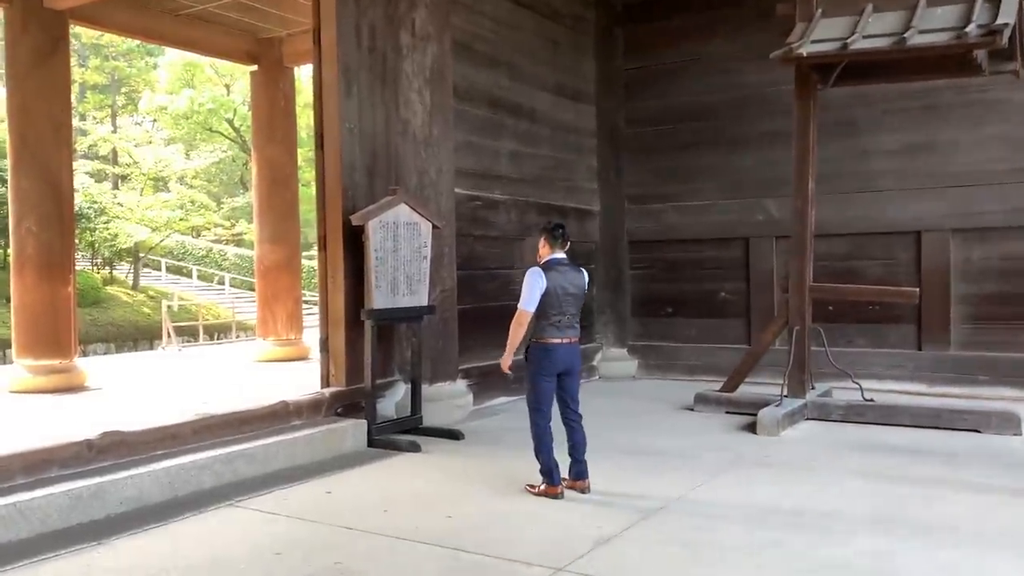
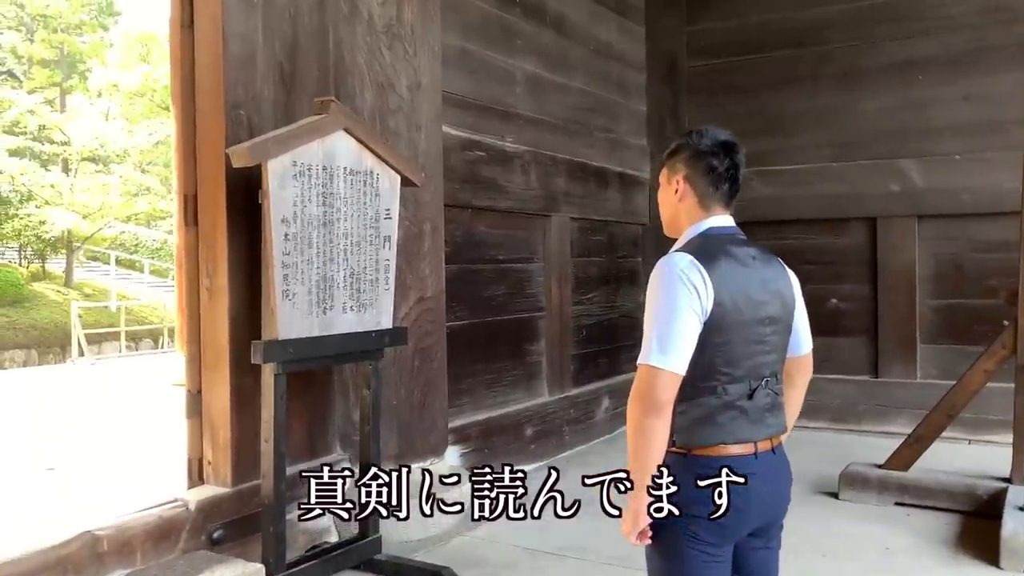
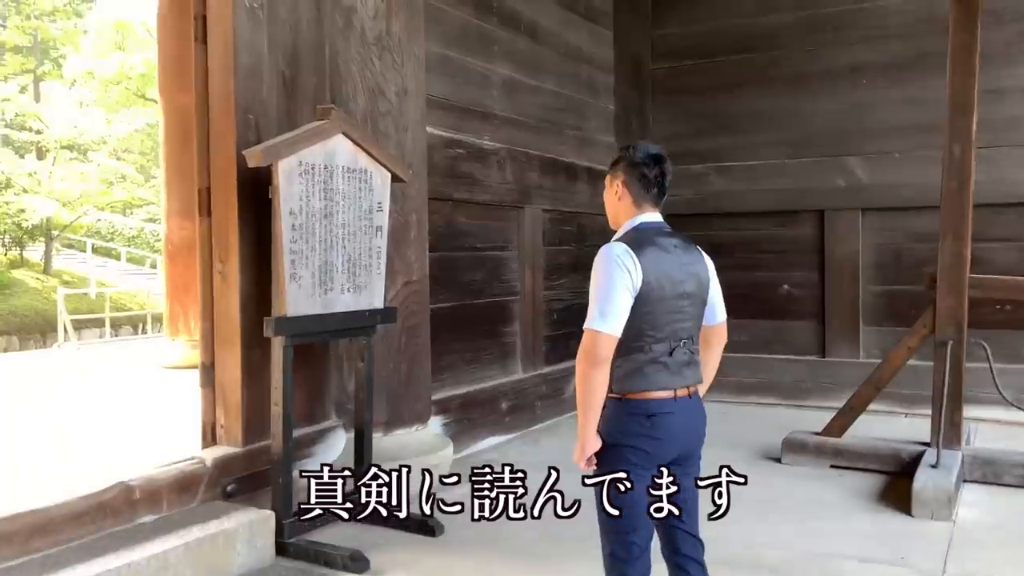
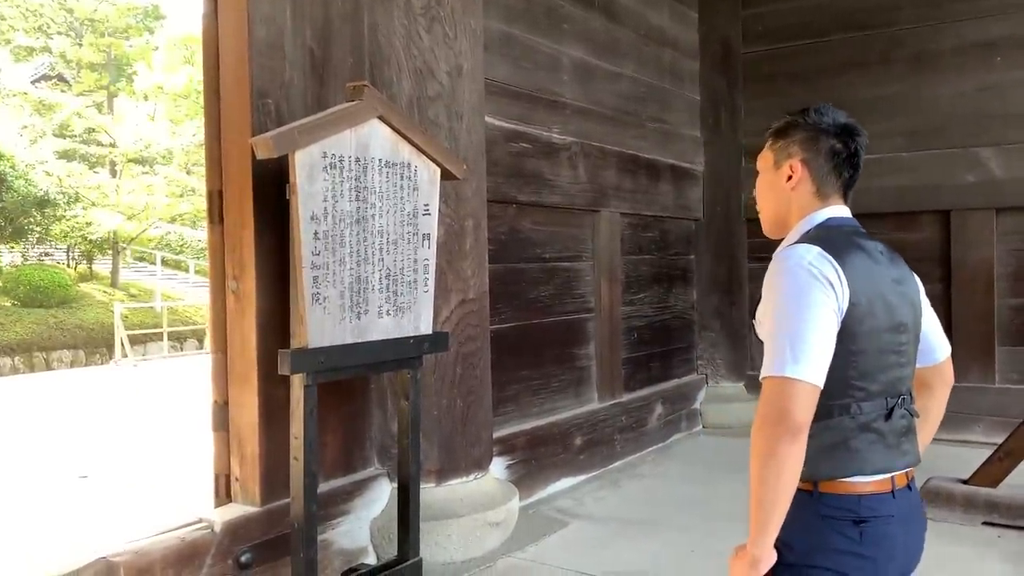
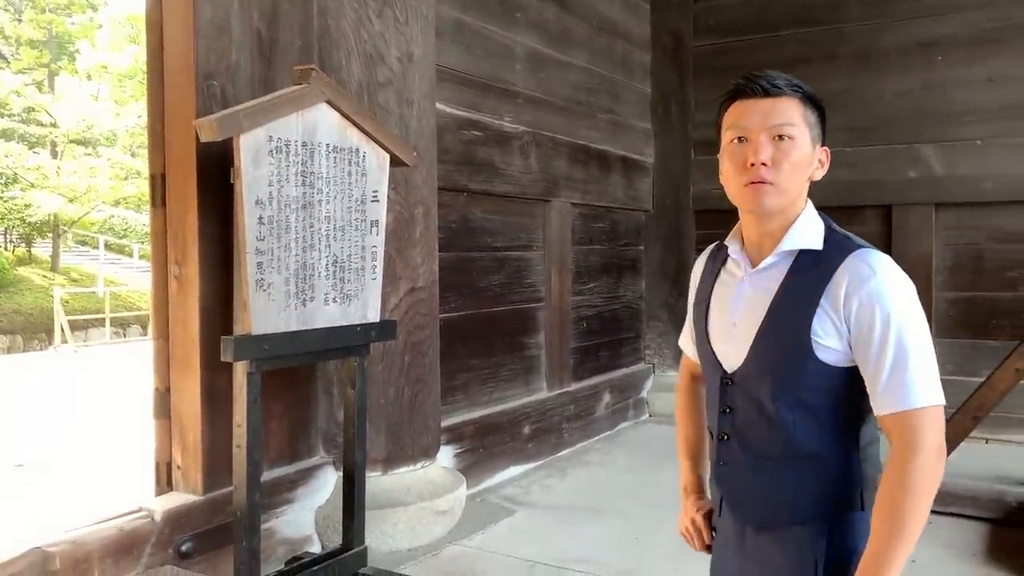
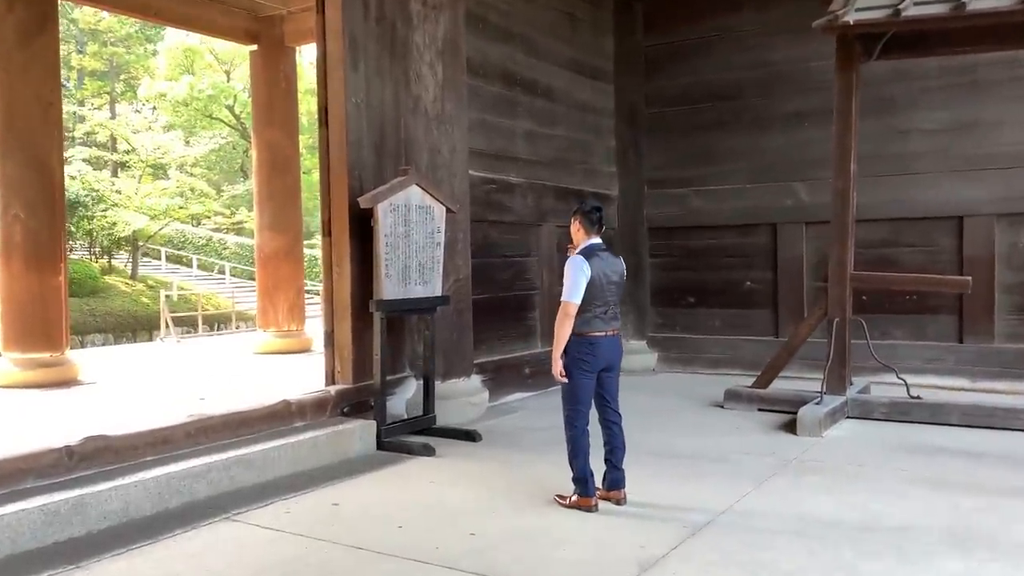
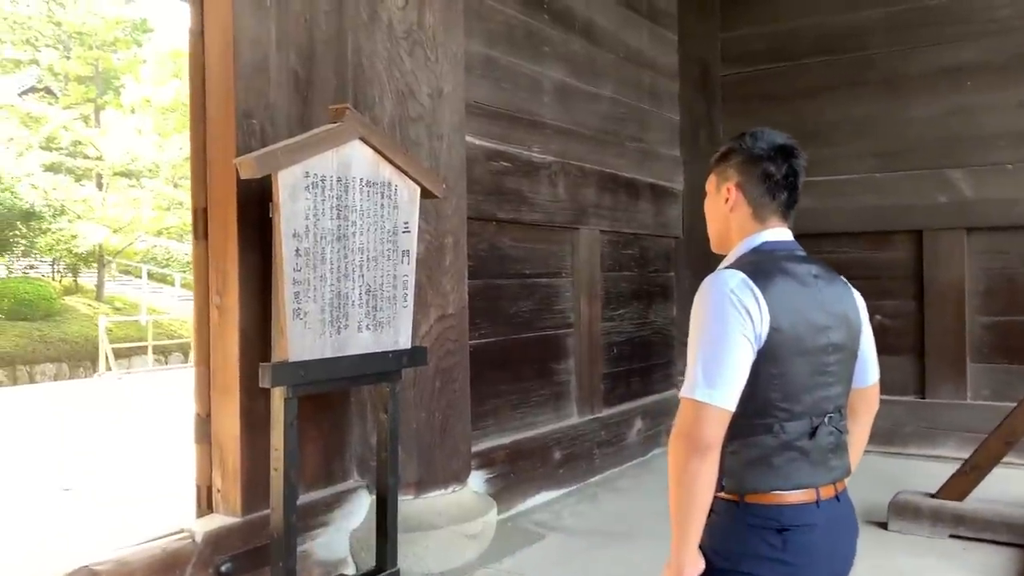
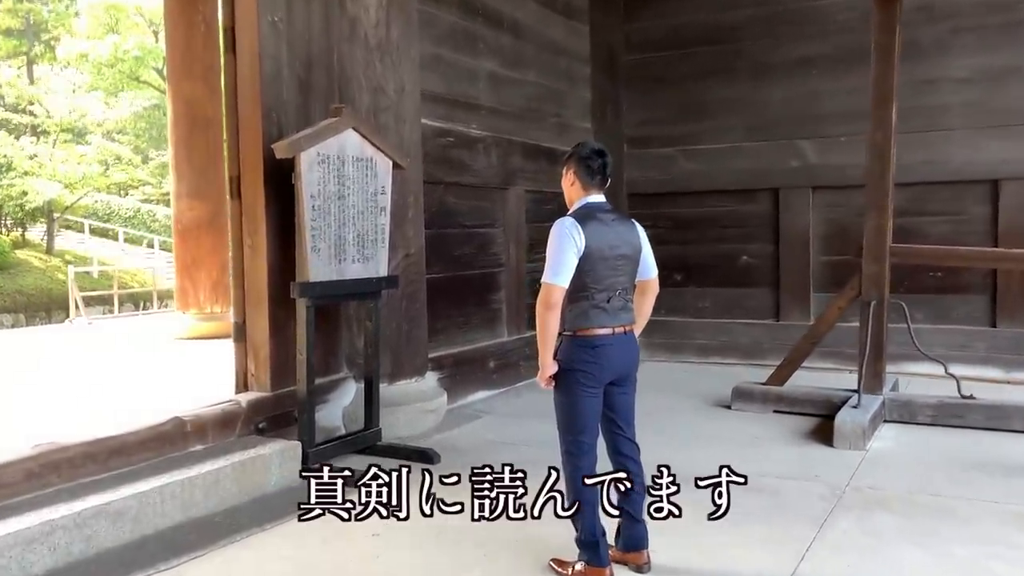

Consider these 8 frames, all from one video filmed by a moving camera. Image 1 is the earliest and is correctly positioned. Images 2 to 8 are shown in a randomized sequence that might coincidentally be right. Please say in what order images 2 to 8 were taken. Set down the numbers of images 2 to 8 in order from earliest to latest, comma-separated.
6, 8, 3, 2, 7, 4, 5
